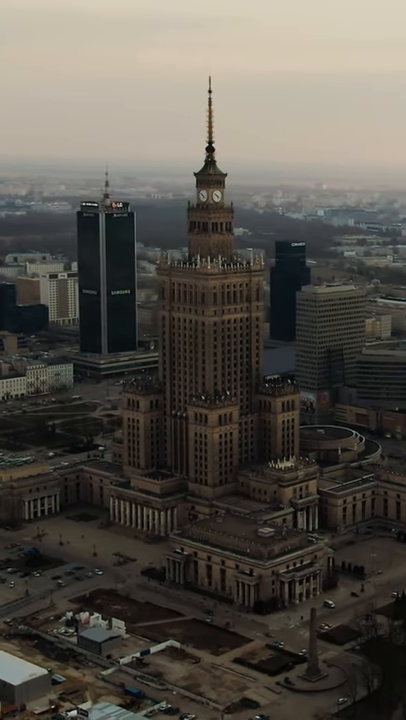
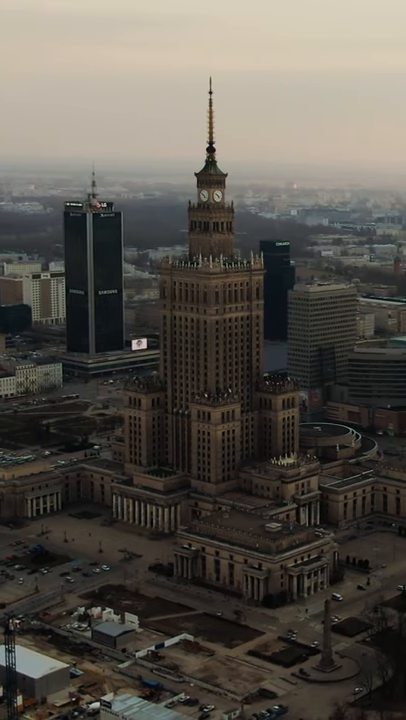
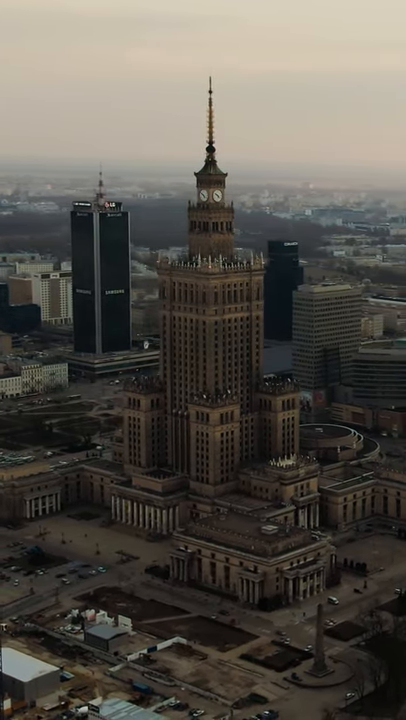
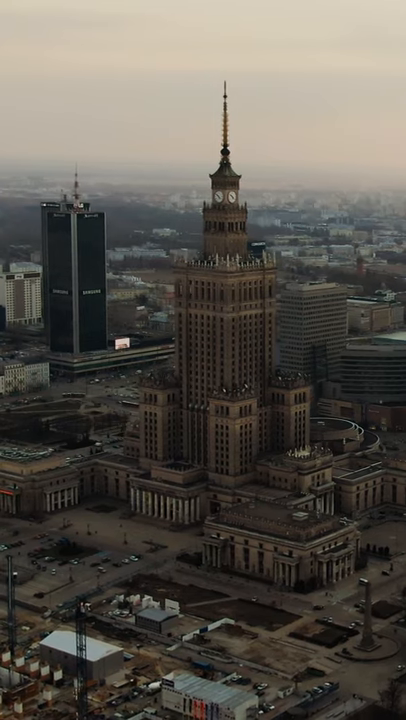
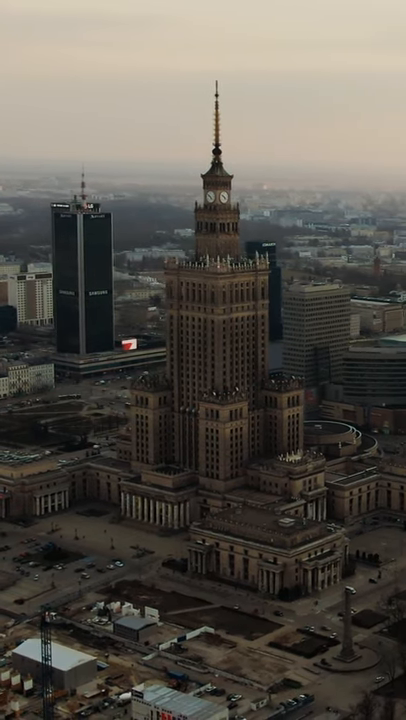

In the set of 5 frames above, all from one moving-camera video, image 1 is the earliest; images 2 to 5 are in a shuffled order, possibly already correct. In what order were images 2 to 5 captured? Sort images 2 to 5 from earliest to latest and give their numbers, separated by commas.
3, 2, 5, 4
